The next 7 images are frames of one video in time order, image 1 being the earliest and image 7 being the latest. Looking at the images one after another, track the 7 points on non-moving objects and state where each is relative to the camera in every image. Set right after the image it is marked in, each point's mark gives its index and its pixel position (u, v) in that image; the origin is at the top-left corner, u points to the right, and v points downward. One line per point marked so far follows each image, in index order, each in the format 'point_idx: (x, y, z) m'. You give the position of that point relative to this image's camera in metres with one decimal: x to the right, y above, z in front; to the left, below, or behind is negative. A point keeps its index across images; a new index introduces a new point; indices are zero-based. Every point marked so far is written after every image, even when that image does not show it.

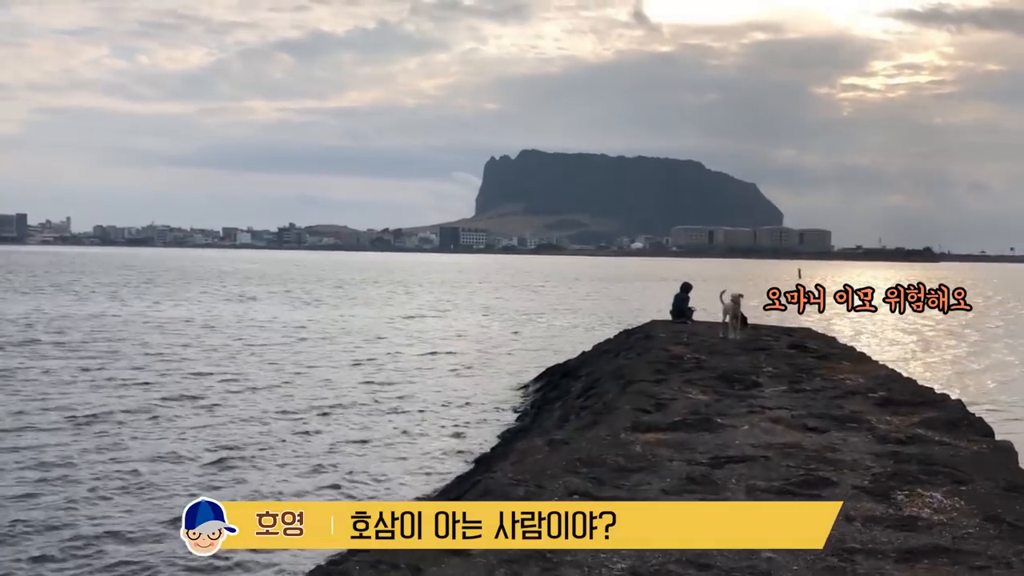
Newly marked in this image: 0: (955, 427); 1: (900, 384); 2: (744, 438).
0: (+4.5, -1.5, +9.4) m
1: (+5.3, -1.4, +12.4) m
2: (+2.3, -1.5, +8.9) m
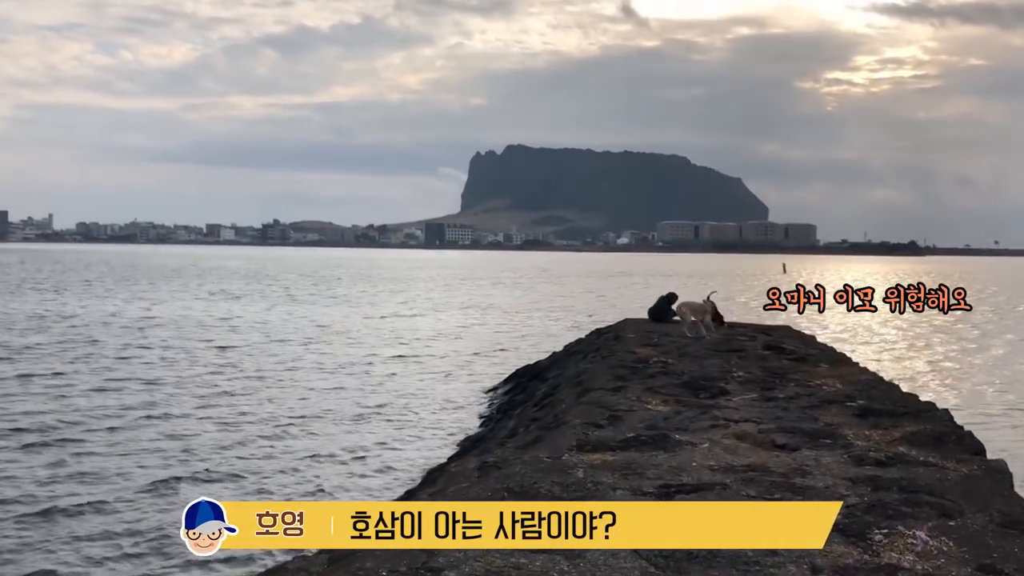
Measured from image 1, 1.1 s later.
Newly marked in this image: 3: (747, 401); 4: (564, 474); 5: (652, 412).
0: (+3.9, -1.5, +8.3) m
1: (+4.6, -1.3, +11.3) m
2: (+1.6, -1.5, +7.8) m
3: (+2.8, -1.4, +10.8) m
4: (+0.4, -1.5, +7.3) m
5: (+1.5, -1.4, +9.8) m
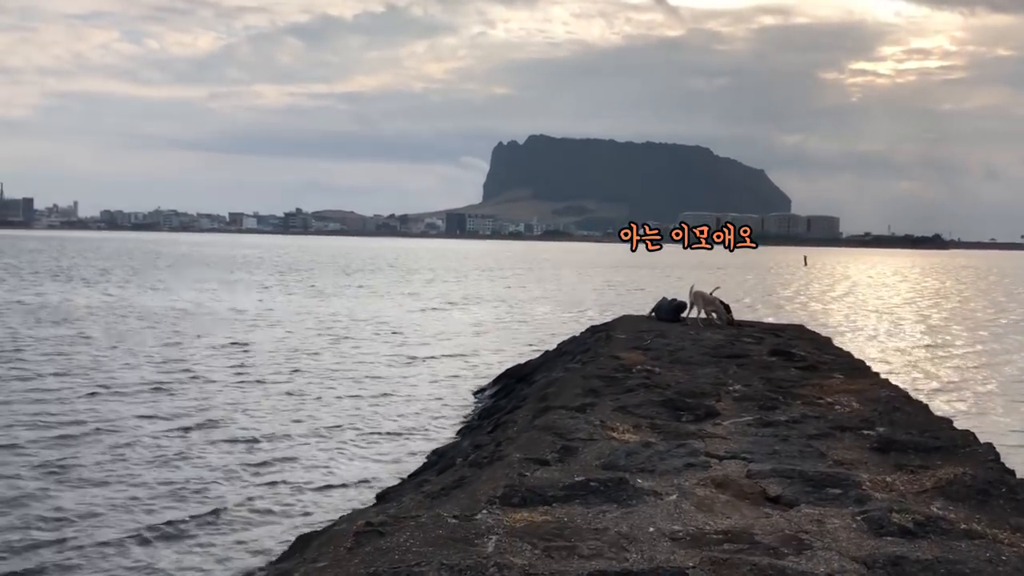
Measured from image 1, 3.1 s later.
0: (+3.2, -1.5, +6.2) m
1: (+4.0, -1.3, +9.2) m
2: (+0.9, -1.5, +5.8) m
3: (+2.2, -1.3, +8.8) m
4: (-0.3, -1.5, +5.3) m
5: (+0.8, -1.3, +7.8) m
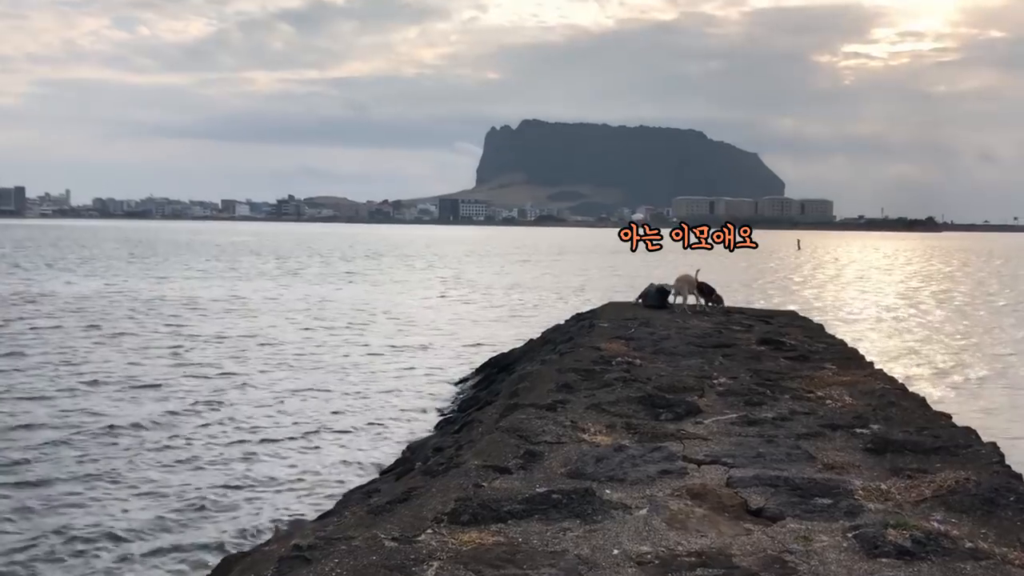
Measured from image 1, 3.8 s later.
0: (+2.9, -1.4, +5.6) m
1: (+3.7, -1.2, +8.6) m
2: (+0.7, -1.4, +5.1) m
3: (+1.9, -1.2, +8.1) m
4: (-0.6, -1.5, +4.7) m
5: (+0.5, -1.3, +7.1) m
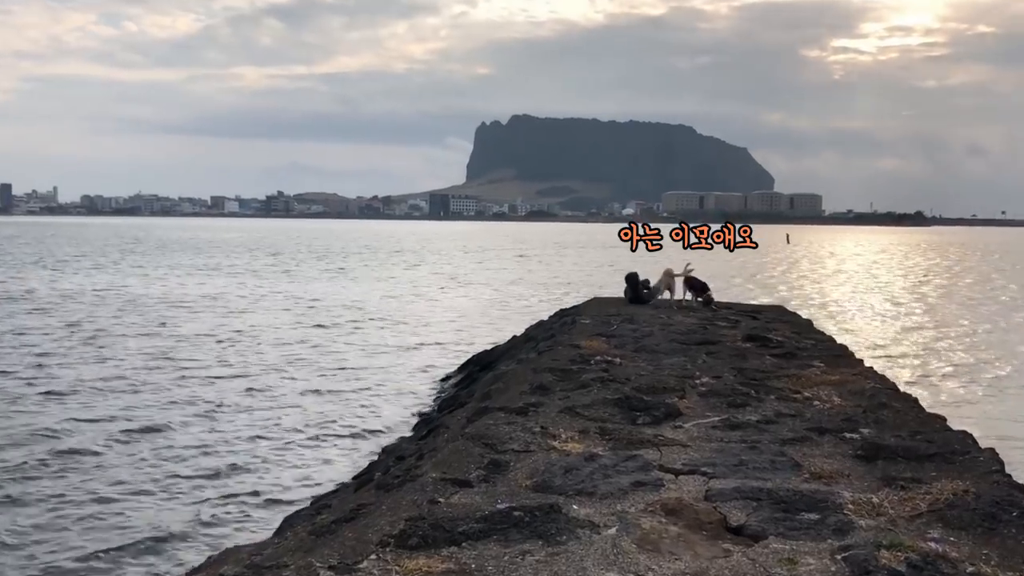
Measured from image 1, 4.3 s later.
0: (+2.7, -1.4, +5.1) m
1: (+3.4, -1.2, +8.1) m
2: (+0.4, -1.4, +4.6) m
3: (+1.6, -1.2, +7.6) m
4: (-0.8, -1.5, +4.1) m
5: (+0.3, -1.2, +6.6) m
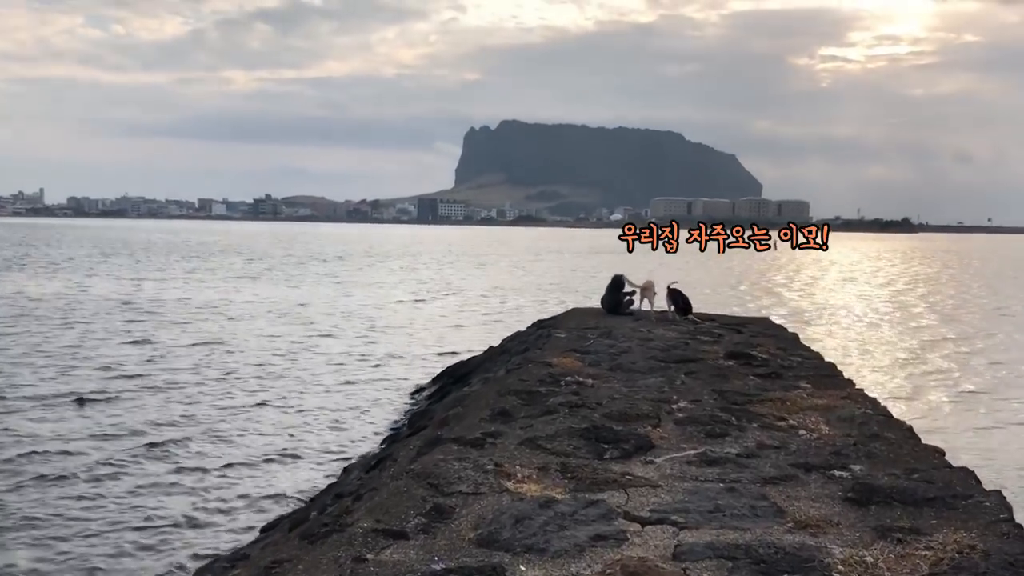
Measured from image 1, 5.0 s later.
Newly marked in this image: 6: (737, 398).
0: (+2.4, -1.5, +4.3) m
1: (+3.0, -1.3, +7.4) m
2: (+0.1, -1.6, +3.8) m
3: (+1.2, -1.4, +6.9) m
4: (-1.1, -1.6, +3.4) m
5: (-0.1, -1.4, +5.9) m
6: (+2.4, -1.2, +9.5) m
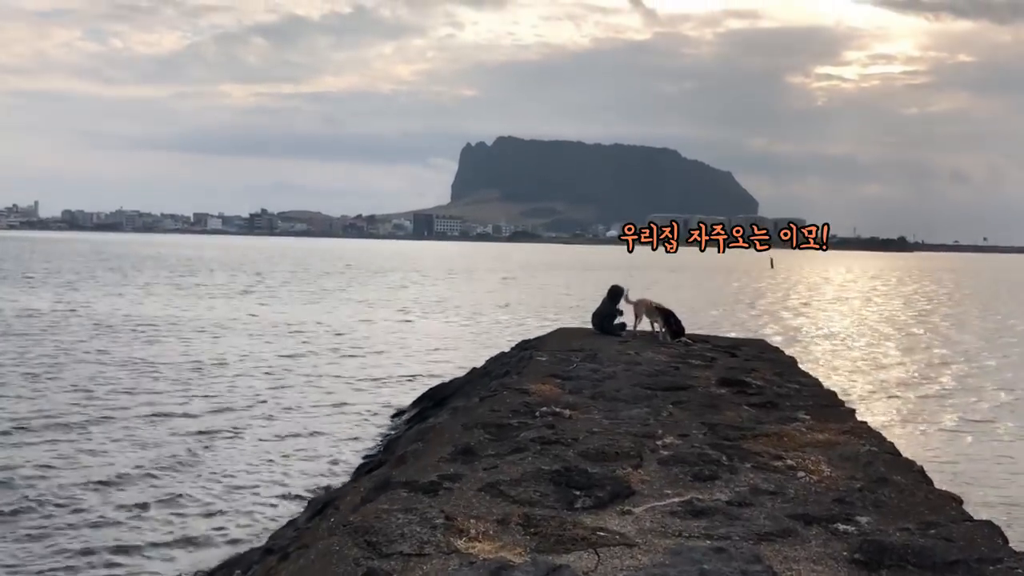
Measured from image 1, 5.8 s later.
0: (+2.1, -1.7, +3.5) m
1: (+2.7, -1.5, +6.5) m
2: (-0.2, -1.7, +2.9) m
3: (+1.0, -1.5, +6.0) m
4: (-1.4, -1.7, +2.4) m
5: (-0.4, -1.5, +5.0) m
6: (+2.1, -1.4, +8.6) m
